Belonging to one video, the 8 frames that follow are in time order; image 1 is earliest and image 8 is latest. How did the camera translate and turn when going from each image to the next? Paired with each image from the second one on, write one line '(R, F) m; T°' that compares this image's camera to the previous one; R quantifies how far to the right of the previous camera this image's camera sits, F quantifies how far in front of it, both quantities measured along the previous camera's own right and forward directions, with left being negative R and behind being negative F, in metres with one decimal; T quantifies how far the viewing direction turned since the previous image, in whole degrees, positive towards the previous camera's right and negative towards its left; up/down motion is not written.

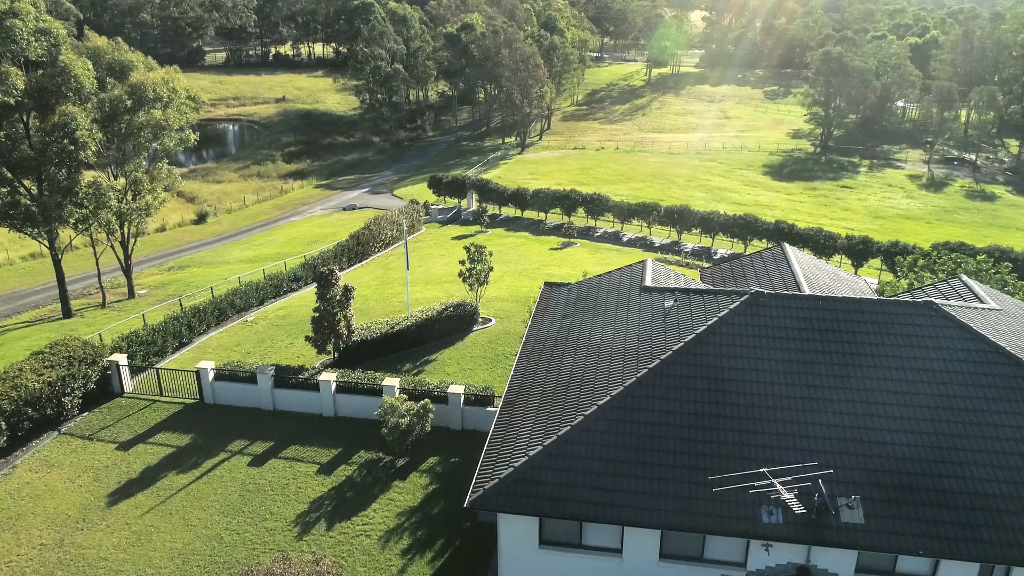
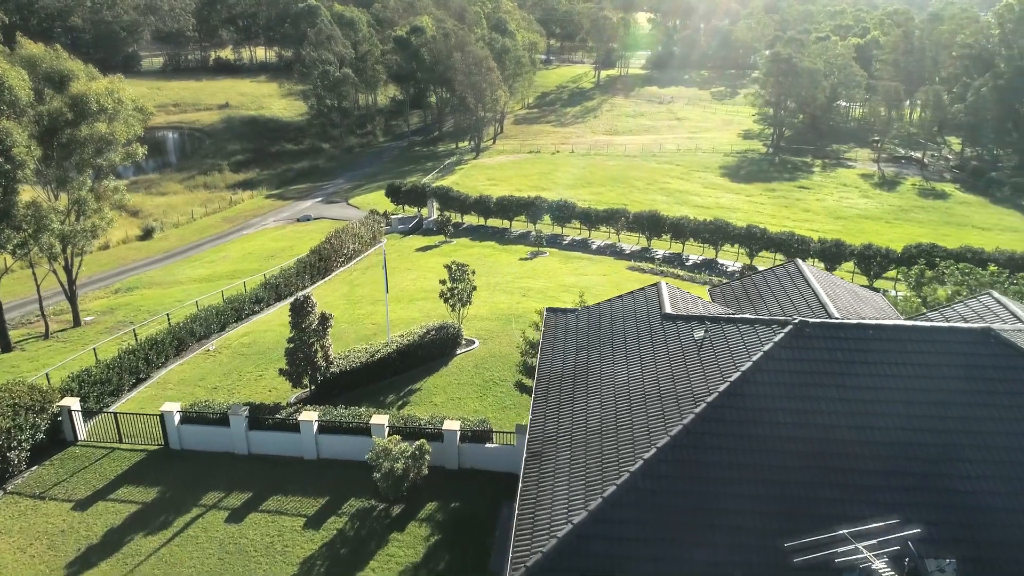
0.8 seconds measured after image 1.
(-1.2, +1.6) m; +4°
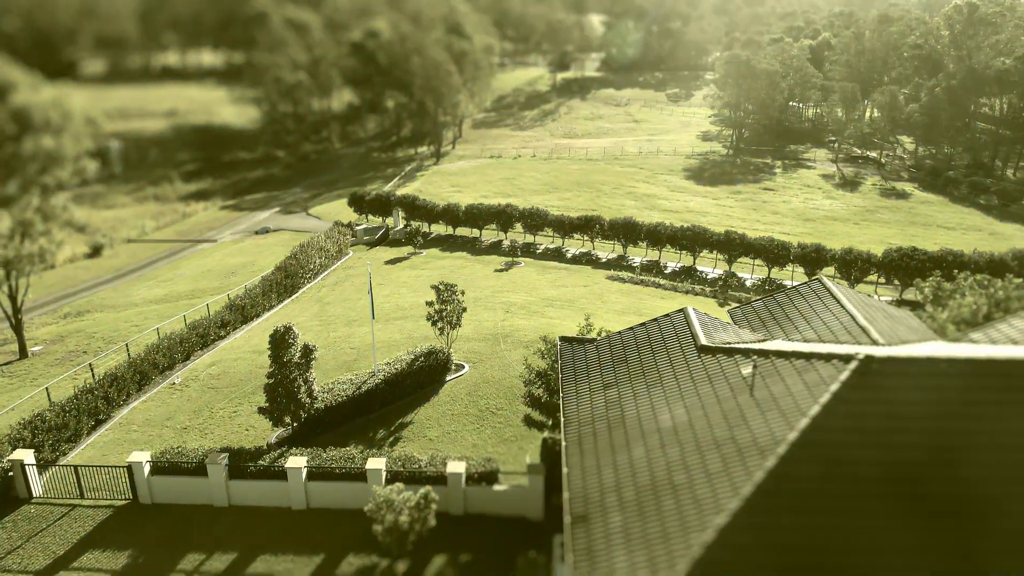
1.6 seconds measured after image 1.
(-1.2, +1.7) m; +3°
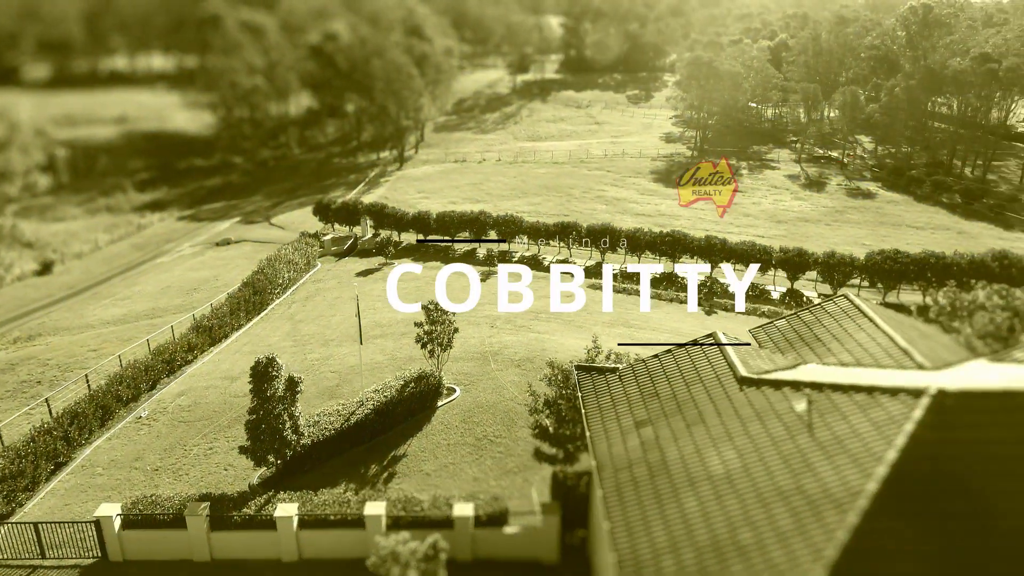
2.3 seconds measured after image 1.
(-1.0, +1.5) m; +3°
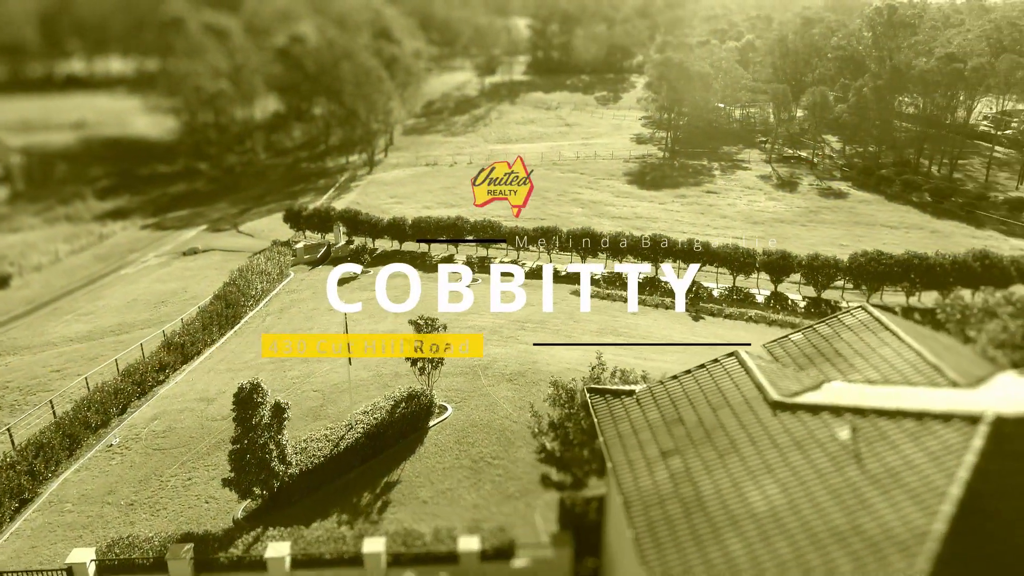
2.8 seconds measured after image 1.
(-0.7, +1.0) m; +2°
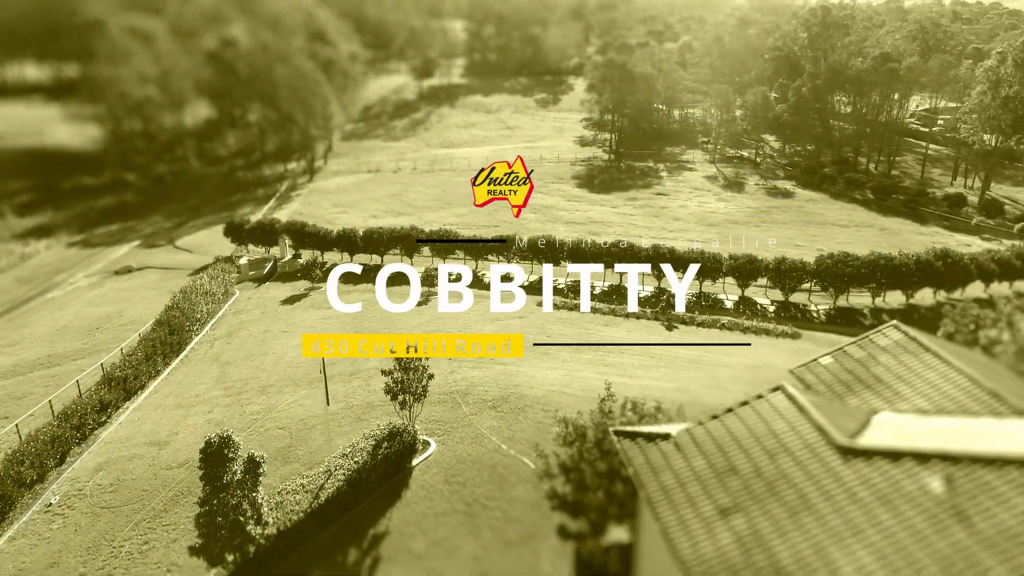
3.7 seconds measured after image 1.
(-1.2, +1.8) m; +4°
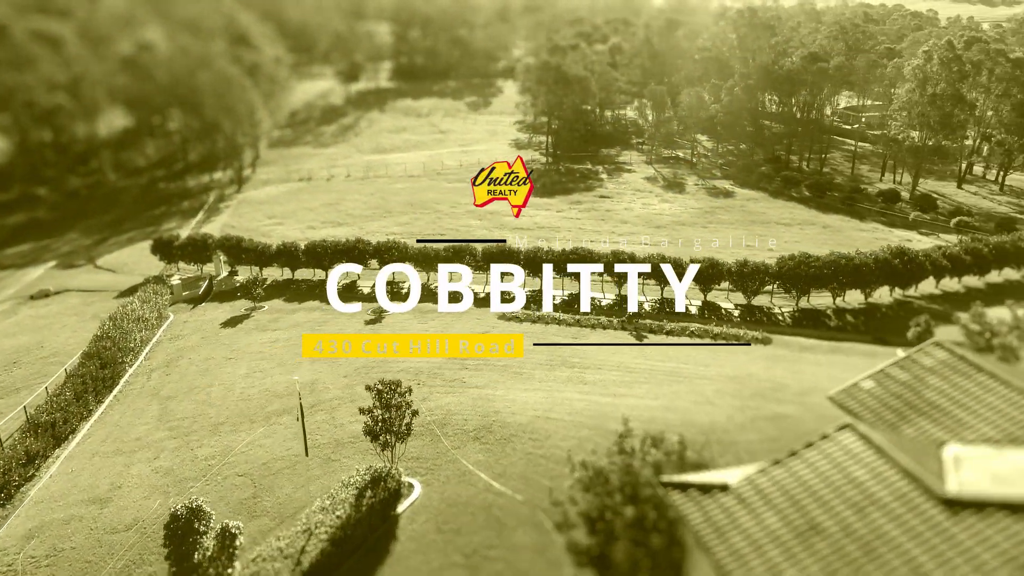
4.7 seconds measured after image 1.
(-1.4, +1.9) m; +5°
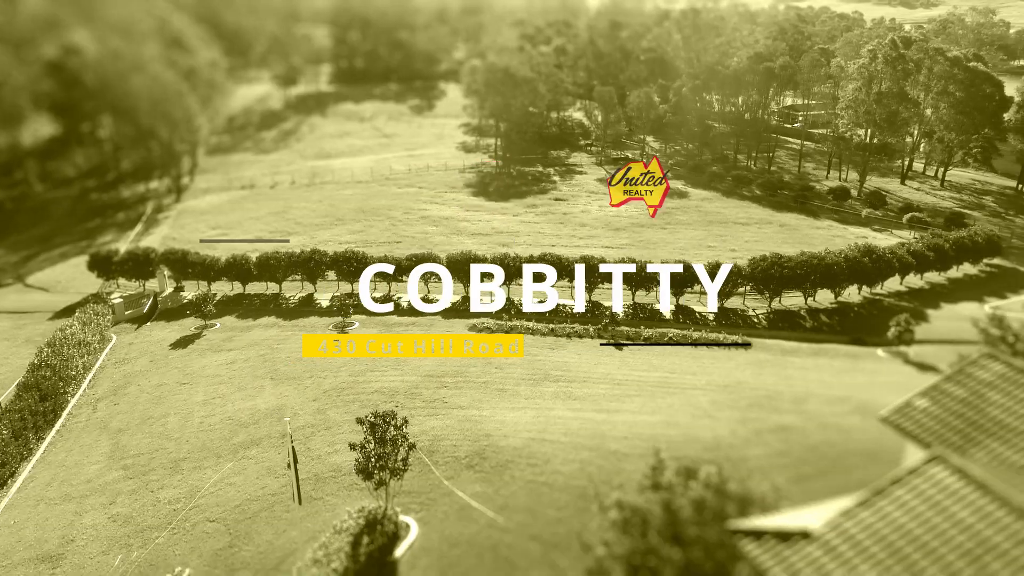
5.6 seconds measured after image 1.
(-1.2, +1.6) m; +4°
